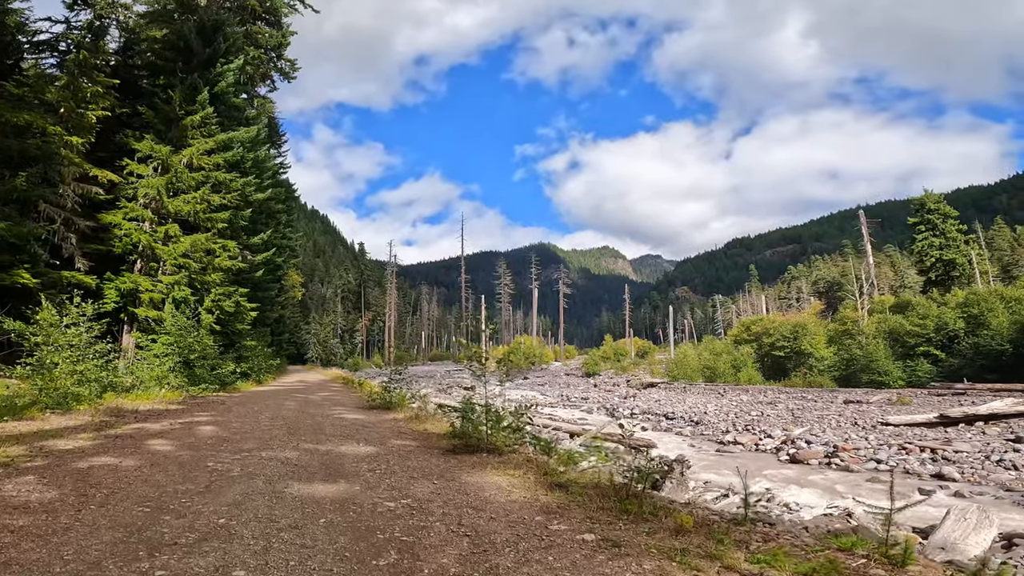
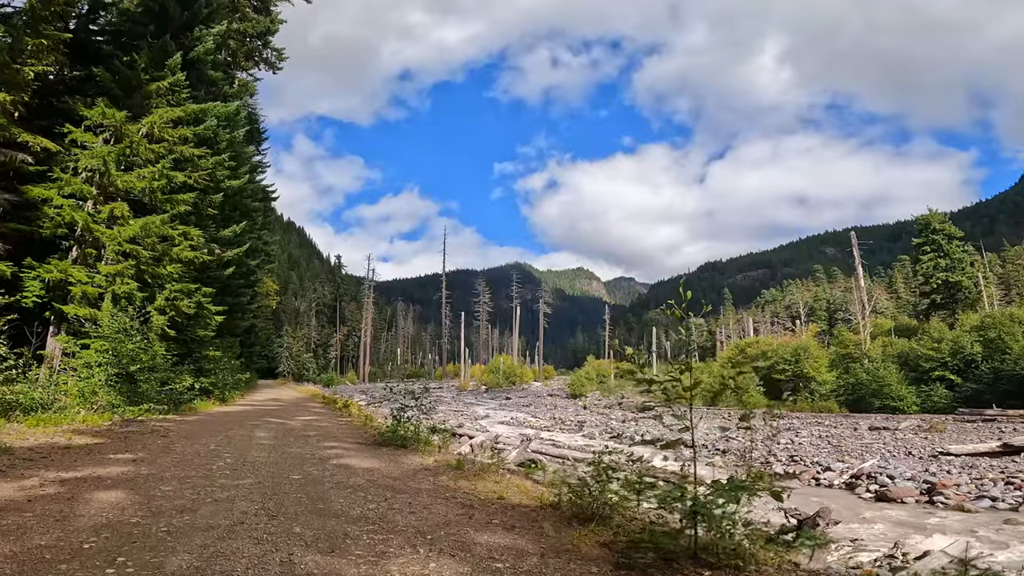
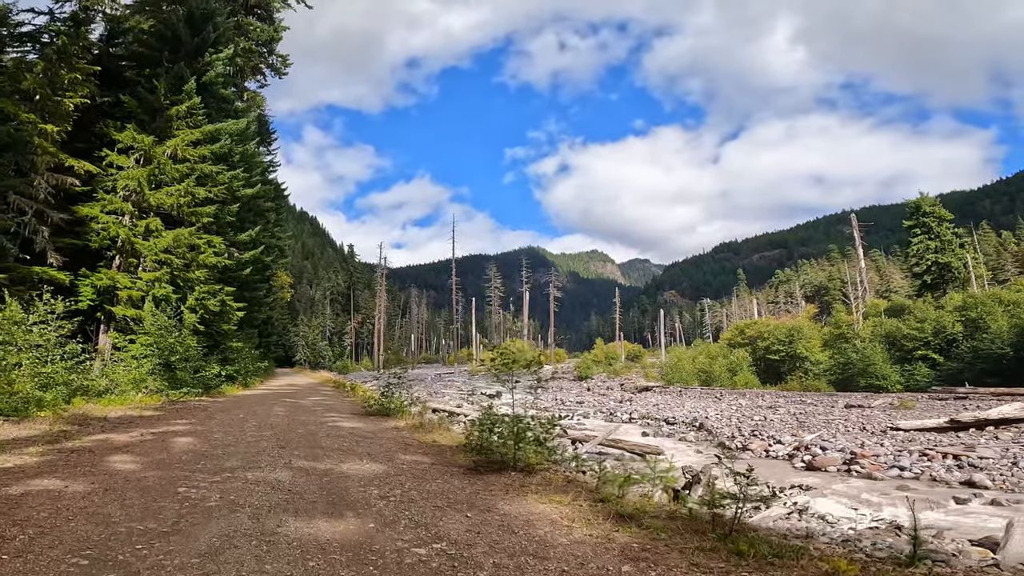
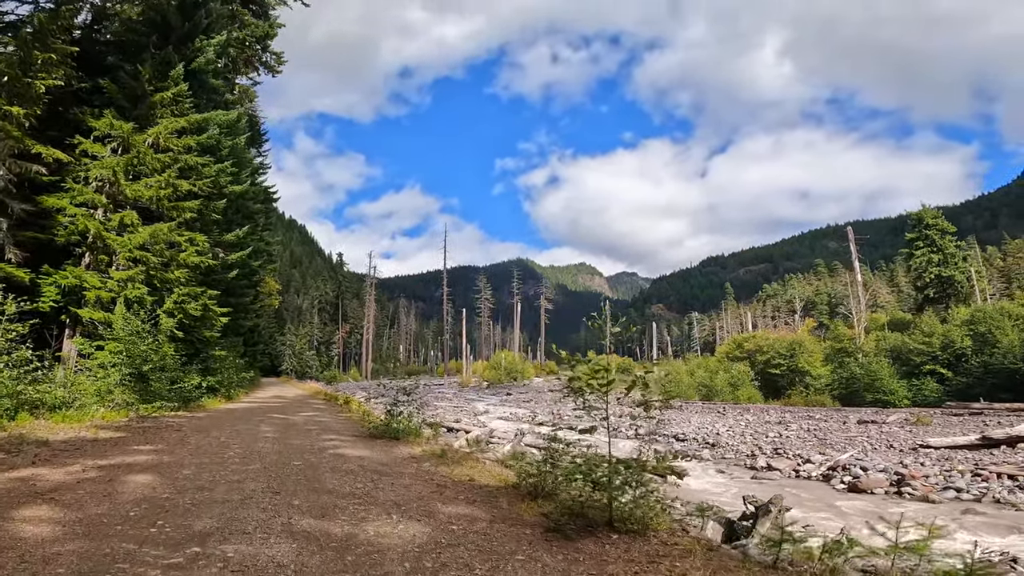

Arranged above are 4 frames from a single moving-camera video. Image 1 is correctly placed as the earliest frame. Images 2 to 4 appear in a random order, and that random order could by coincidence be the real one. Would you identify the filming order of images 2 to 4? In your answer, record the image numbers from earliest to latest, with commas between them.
3, 4, 2
